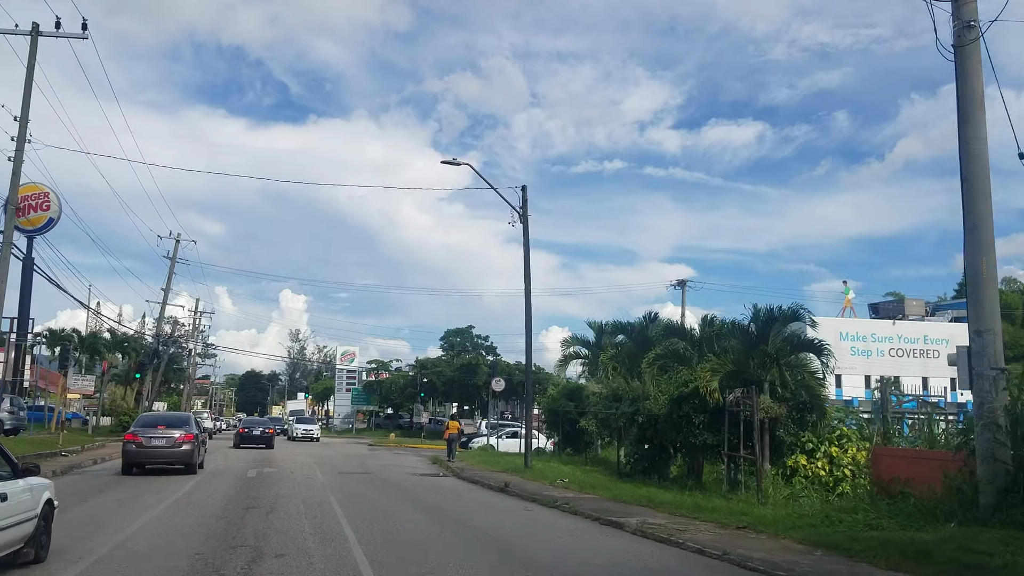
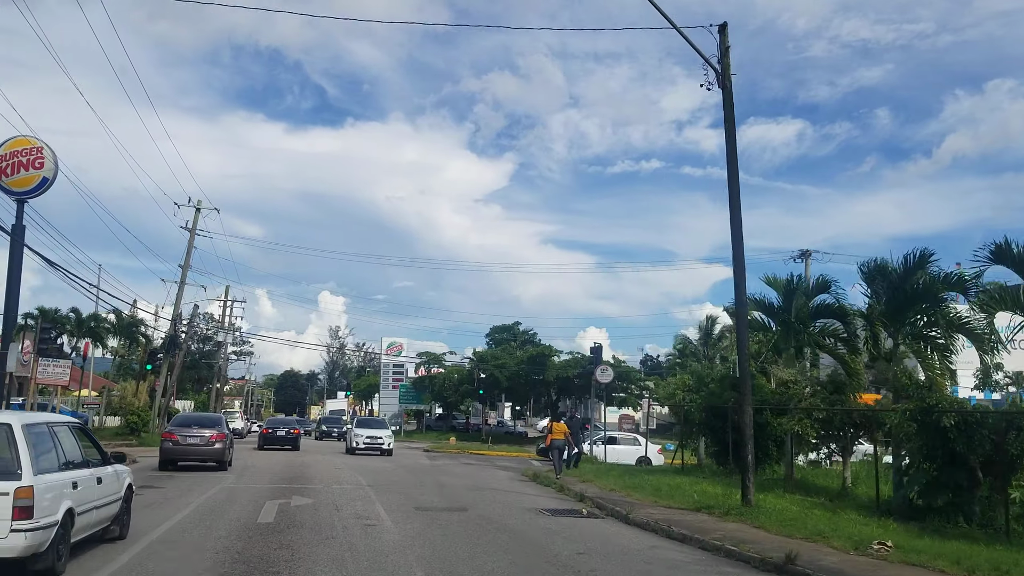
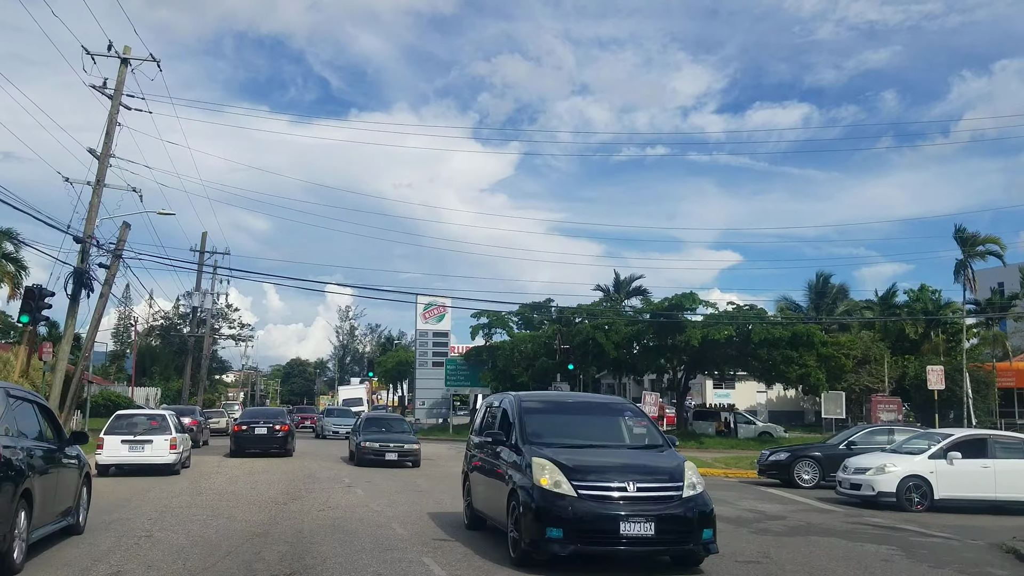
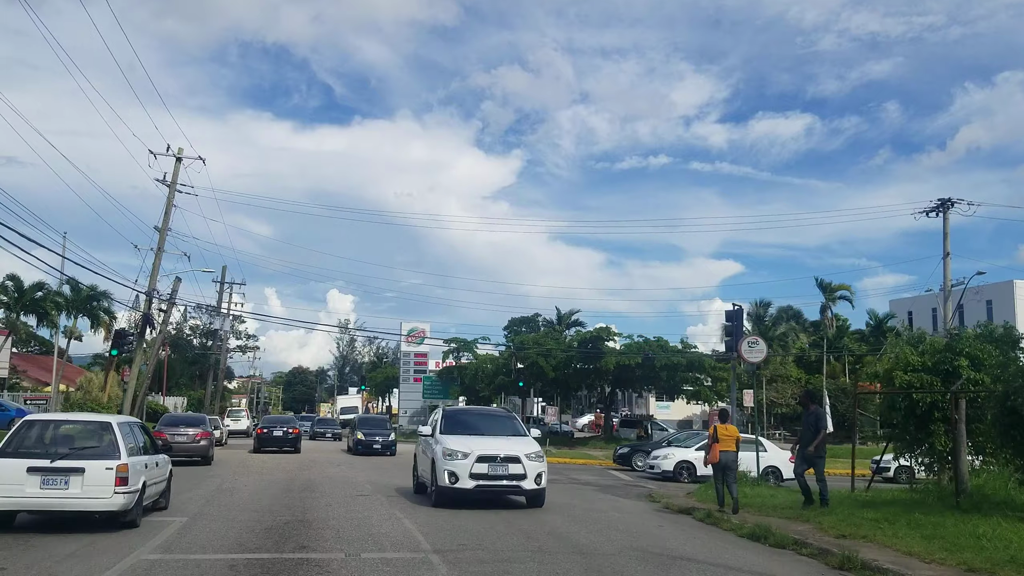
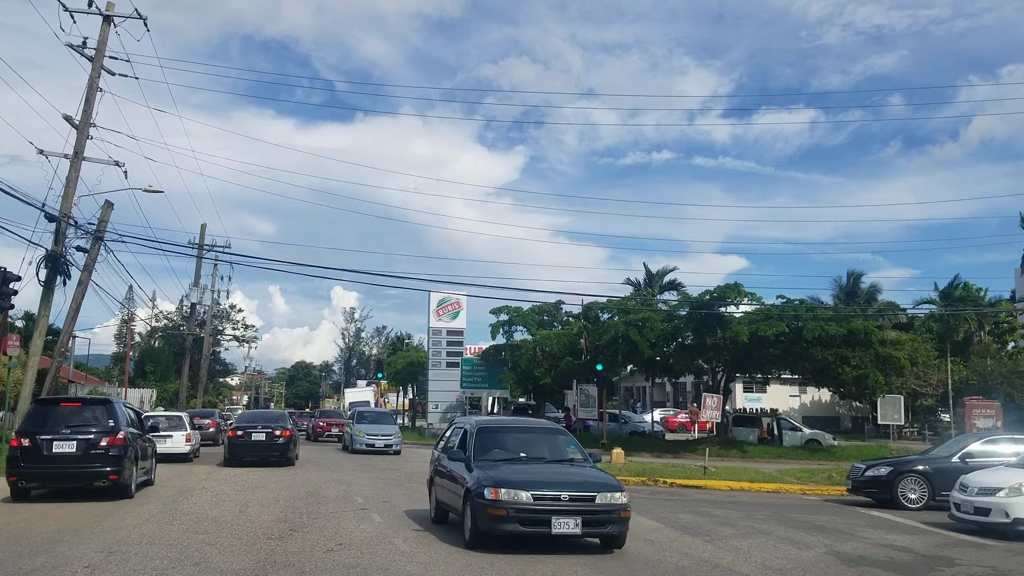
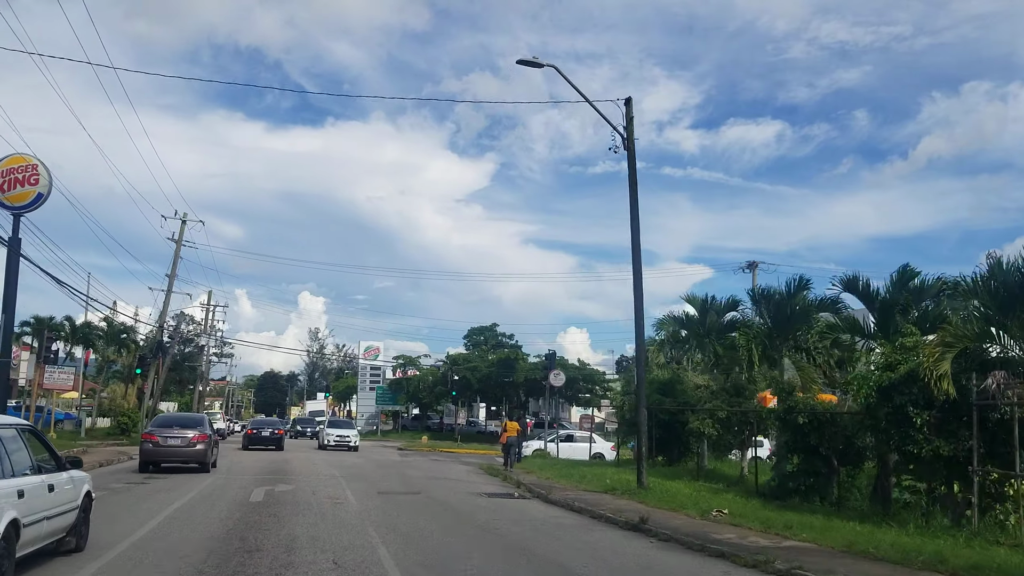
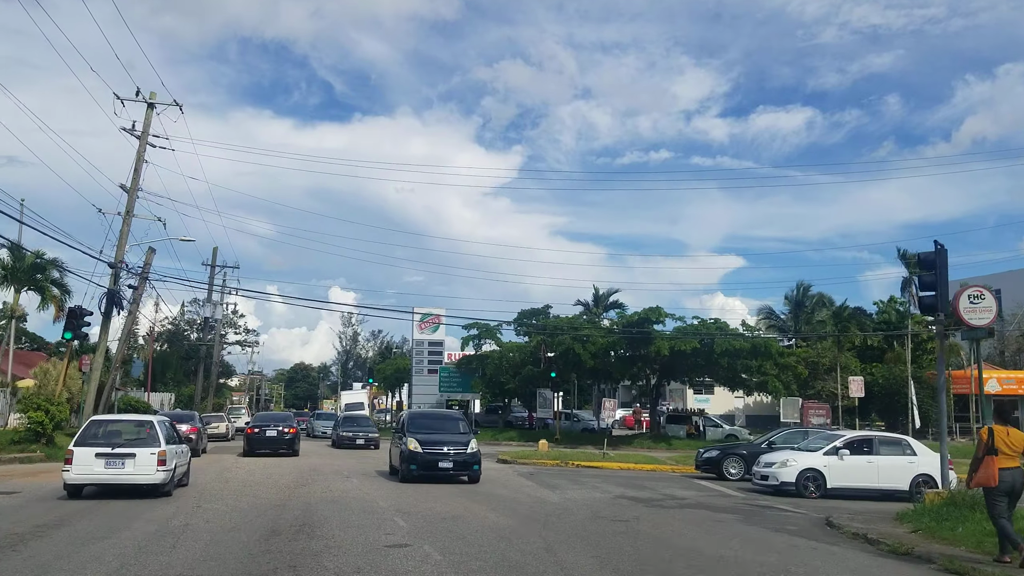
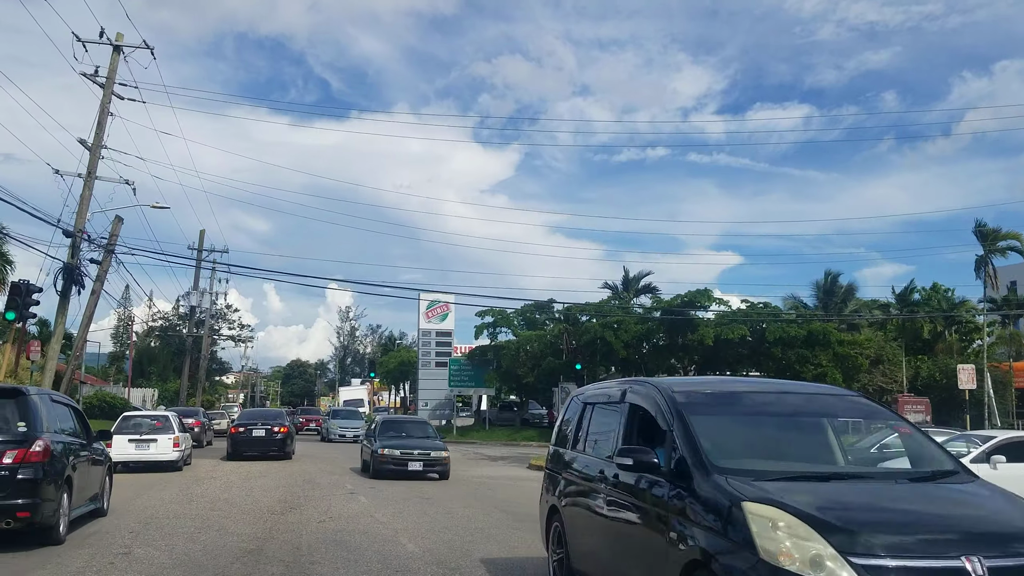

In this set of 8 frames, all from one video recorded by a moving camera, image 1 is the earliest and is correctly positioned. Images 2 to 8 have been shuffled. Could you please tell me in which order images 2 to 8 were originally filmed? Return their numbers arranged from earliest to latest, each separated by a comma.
6, 2, 4, 7, 3, 8, 5
